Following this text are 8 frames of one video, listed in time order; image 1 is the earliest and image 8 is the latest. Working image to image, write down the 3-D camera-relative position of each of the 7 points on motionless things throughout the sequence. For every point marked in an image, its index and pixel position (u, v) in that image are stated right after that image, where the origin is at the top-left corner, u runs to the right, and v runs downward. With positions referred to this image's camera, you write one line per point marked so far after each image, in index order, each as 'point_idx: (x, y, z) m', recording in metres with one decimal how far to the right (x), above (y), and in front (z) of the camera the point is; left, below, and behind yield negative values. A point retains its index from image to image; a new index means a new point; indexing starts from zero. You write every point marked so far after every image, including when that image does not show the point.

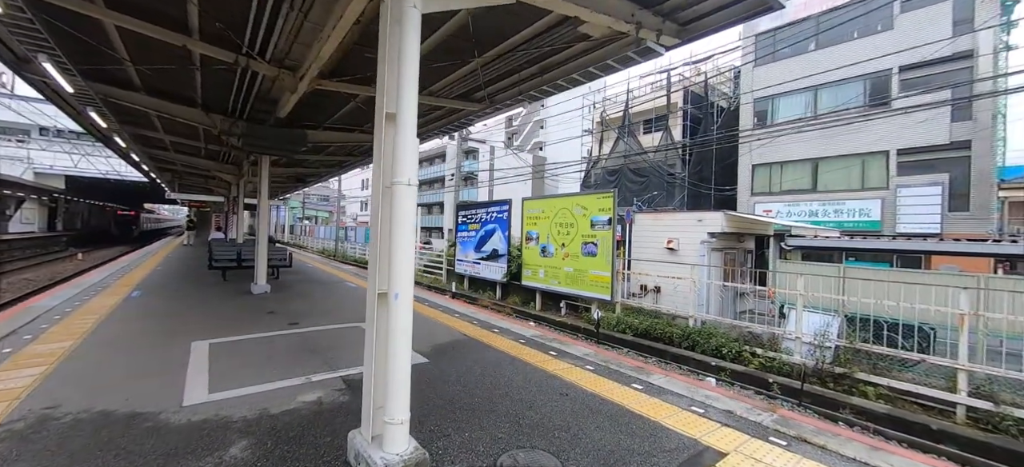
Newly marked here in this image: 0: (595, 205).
0: (+1.7, +0.6, +8.2) m
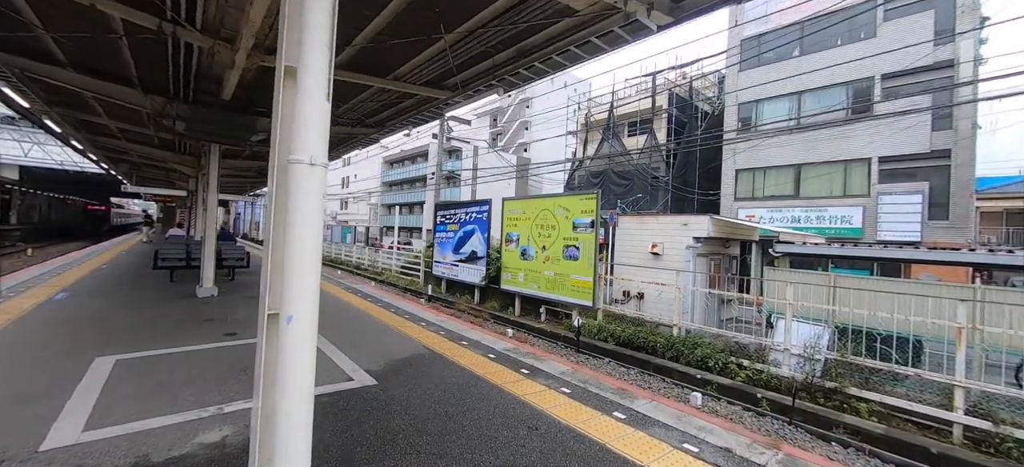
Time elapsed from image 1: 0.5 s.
0: (+1.3, +0.5, +7.8) m
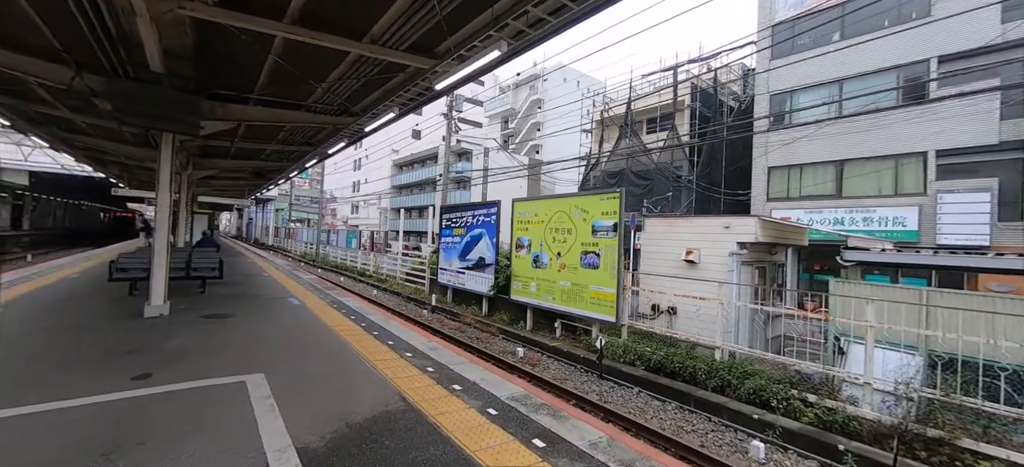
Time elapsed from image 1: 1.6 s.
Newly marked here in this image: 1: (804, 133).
0: (+1.5, +0.5, +6.9) m
1: (+8.6, +3.0, +11.7) m
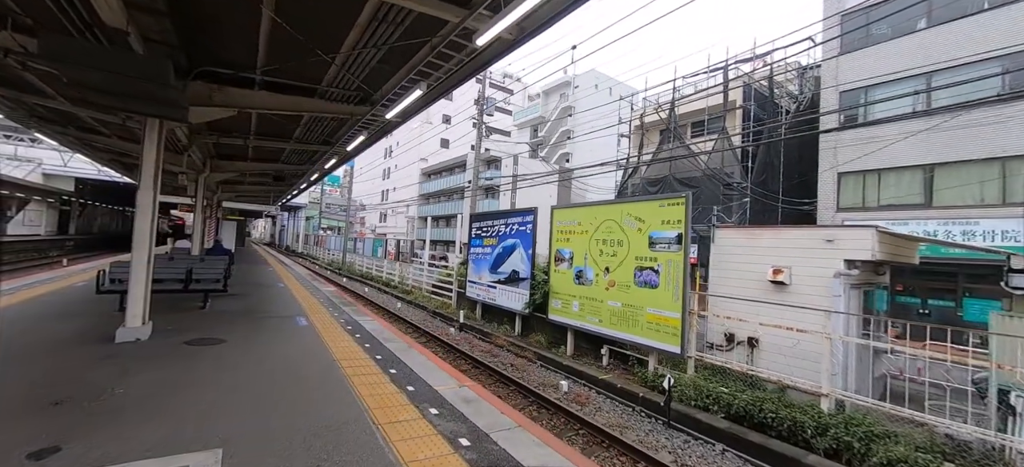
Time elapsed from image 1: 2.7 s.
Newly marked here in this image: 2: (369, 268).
0: (+2.1, +0.3, +5.8) m
1: (+9.6, +2.6, +10.2) m
2: (-6.6, -1.6, +18.1) m
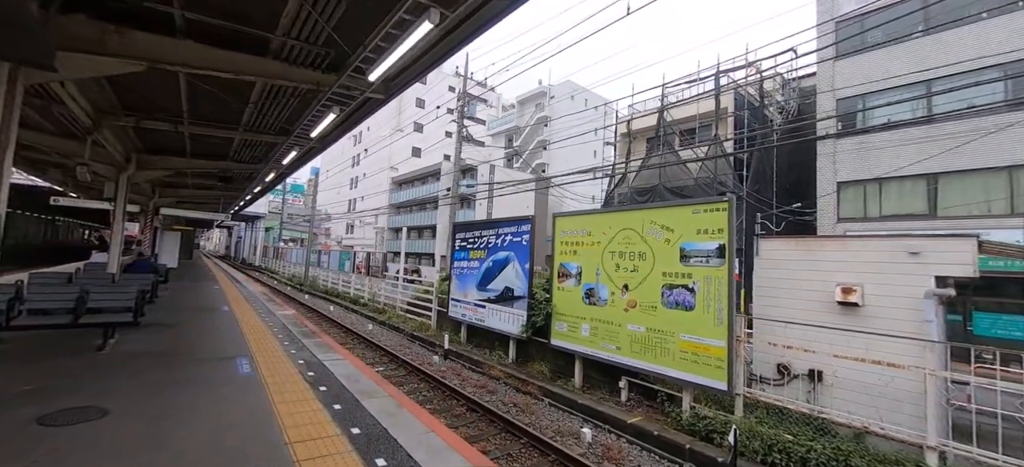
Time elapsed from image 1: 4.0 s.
0: (+2.2, +0.1, +4.9) m
1: (+9.3, +2.3, +9.9) m
2: (-7.4, -2.1, +16.5) m
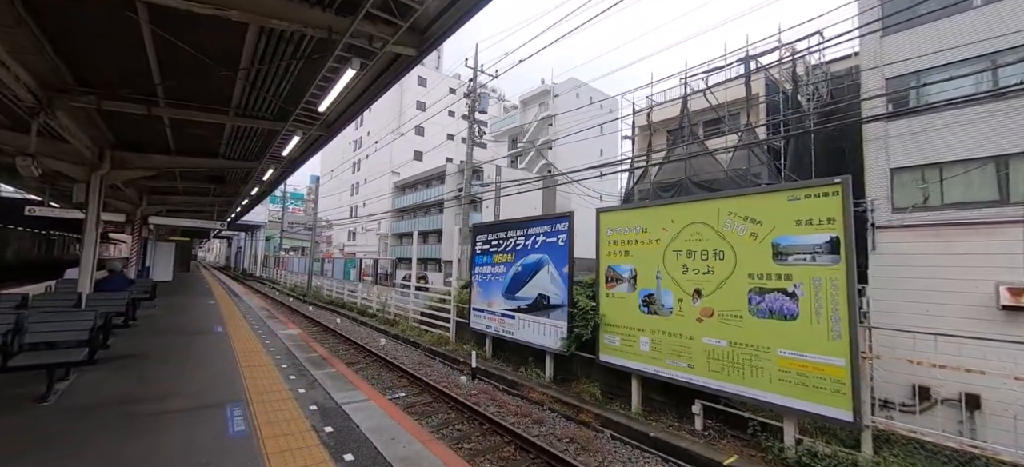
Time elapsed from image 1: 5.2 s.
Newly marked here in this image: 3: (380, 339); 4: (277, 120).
0: (+2.7, +0.2, +4.0) m
1: (+9.8, +2.5, +9.0) m
2: (-6.8, -2.3, +15.5) m
3: (-3.2, -2.6, +9.5) m
4: (-4.0, +1.7, +6.7) m
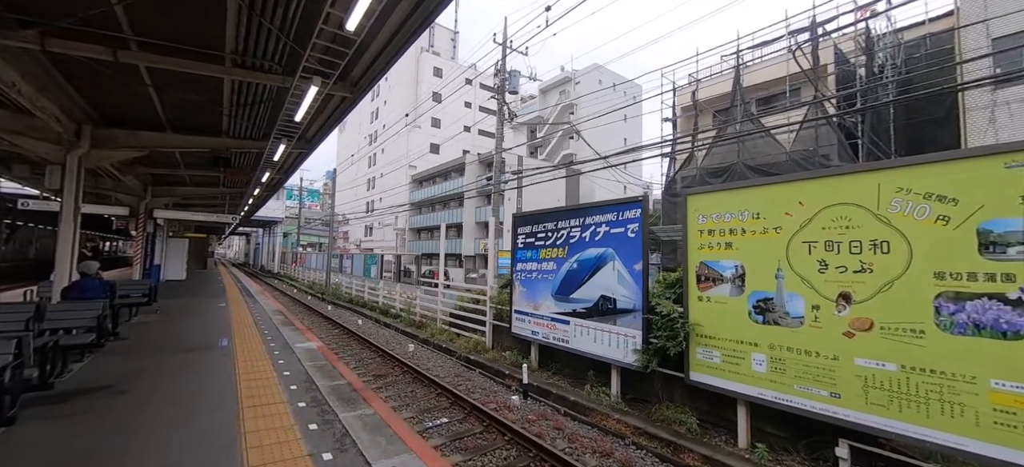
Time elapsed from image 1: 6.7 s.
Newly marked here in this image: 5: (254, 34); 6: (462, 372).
0: (+3.4, +0.3, +2.8) m
1: (+10.6, +2.8, +7.6) m
2: (-5.7, -2.1, +14.7) m
3: (-2.3, -2.4, +8.6) m
4: (-3.2, +1.8, +5.7) m
5: (-3.2, +1.9, +4.9) m
6: (-0.8, -2.3, +6.6) m
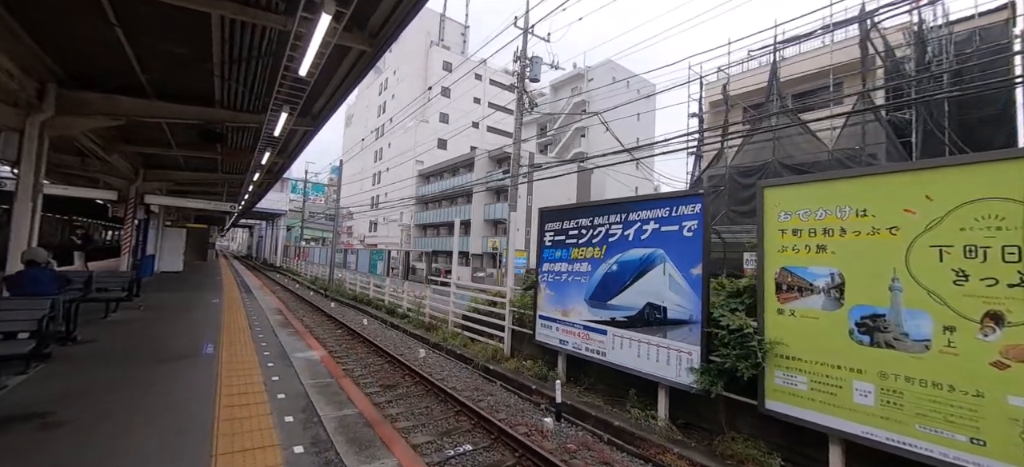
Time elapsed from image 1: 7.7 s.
0: (+3.9, +0.3, +2.0) m
1: (+11.1, +2.6, +6.8) m
2: (-5.2, -1.9, +14.0) m
3: (-1.9, -2.3, +7.8) m
4: (-2.7, +2.0, +5.0) m
5: (-2.8, +2.1, +4.2) m
6: (-0.5, -2.2, +5.9) m
